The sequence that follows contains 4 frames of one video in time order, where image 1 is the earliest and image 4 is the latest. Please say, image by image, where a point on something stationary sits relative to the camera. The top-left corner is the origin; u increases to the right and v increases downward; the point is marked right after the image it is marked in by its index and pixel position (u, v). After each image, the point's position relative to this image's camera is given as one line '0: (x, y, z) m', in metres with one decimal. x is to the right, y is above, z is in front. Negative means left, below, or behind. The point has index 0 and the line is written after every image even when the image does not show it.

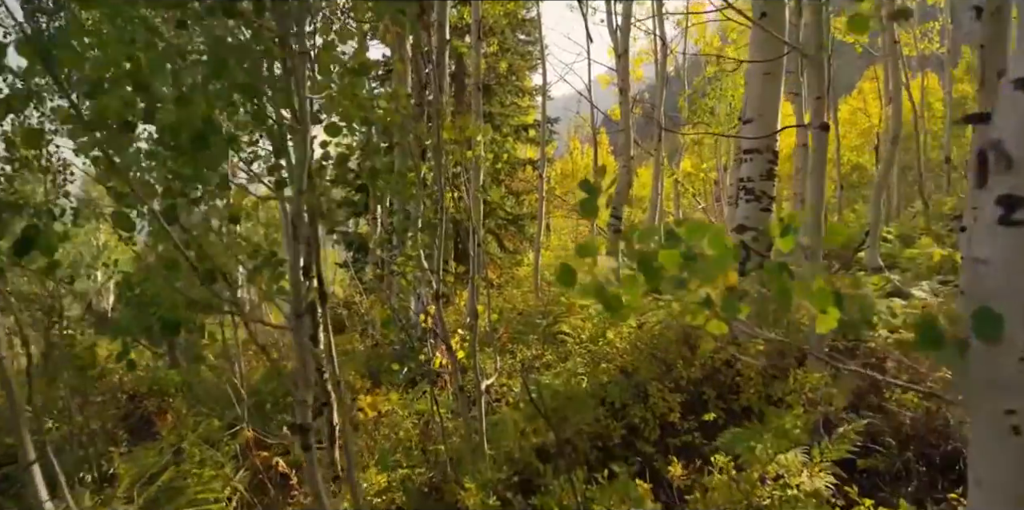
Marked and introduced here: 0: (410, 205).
0: (-0.5, +0.3, +5.5) m
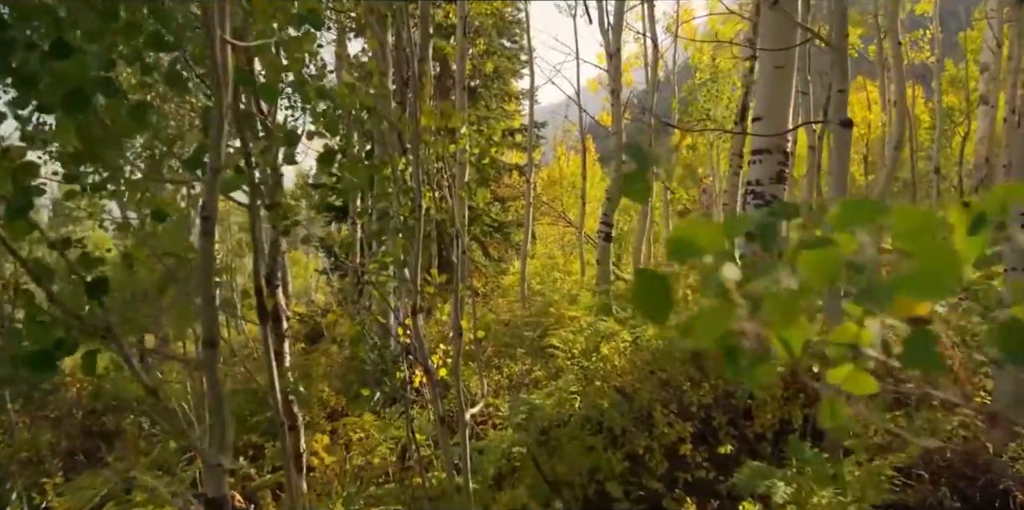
0: (-0.6, +0.2, +4.9) m
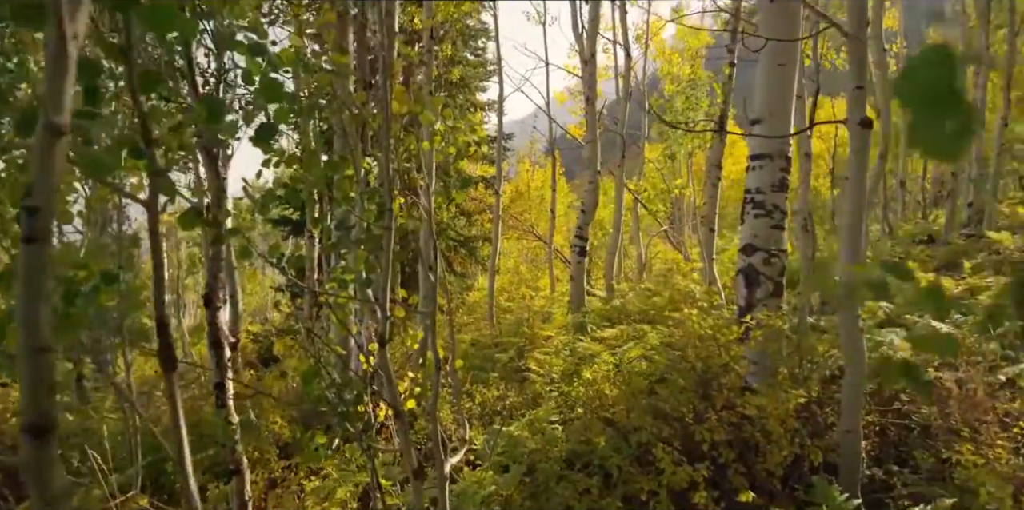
0: (-0.6, +0.2, +4.2) m
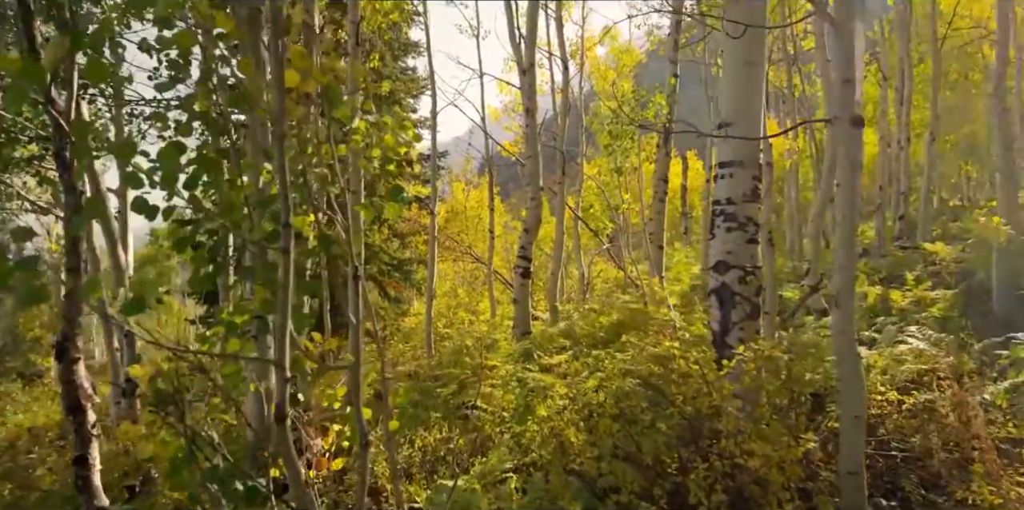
0: (-0.8, +0.1, +3.3) m
